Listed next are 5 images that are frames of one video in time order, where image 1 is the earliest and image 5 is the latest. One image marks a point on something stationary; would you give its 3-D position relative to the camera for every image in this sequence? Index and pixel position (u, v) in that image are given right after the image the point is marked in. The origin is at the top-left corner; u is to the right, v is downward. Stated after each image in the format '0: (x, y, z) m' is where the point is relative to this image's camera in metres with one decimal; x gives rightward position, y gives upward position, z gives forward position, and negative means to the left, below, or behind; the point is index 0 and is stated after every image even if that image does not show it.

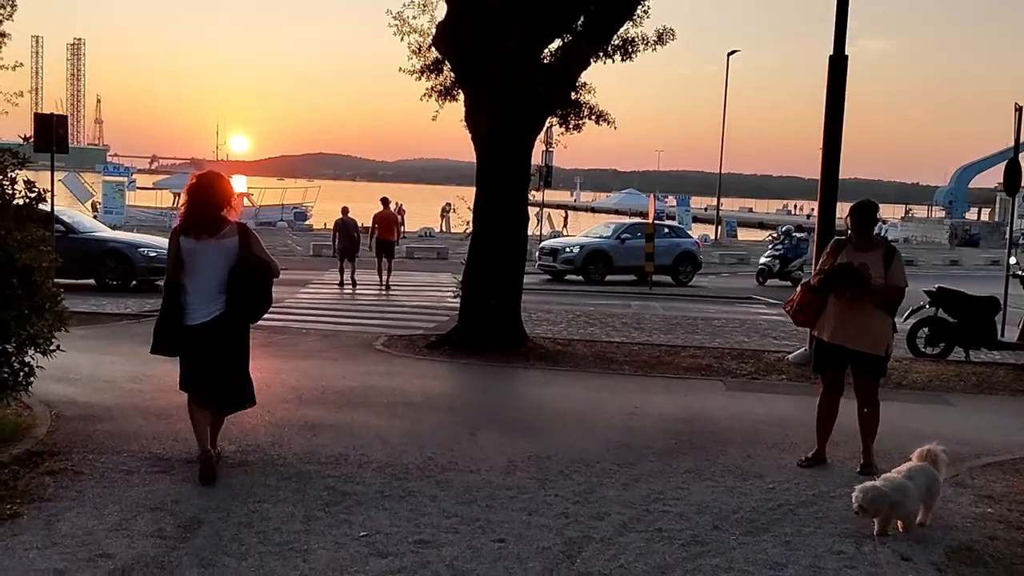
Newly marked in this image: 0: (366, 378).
0: (-1.5, -0.9, +10.4) m
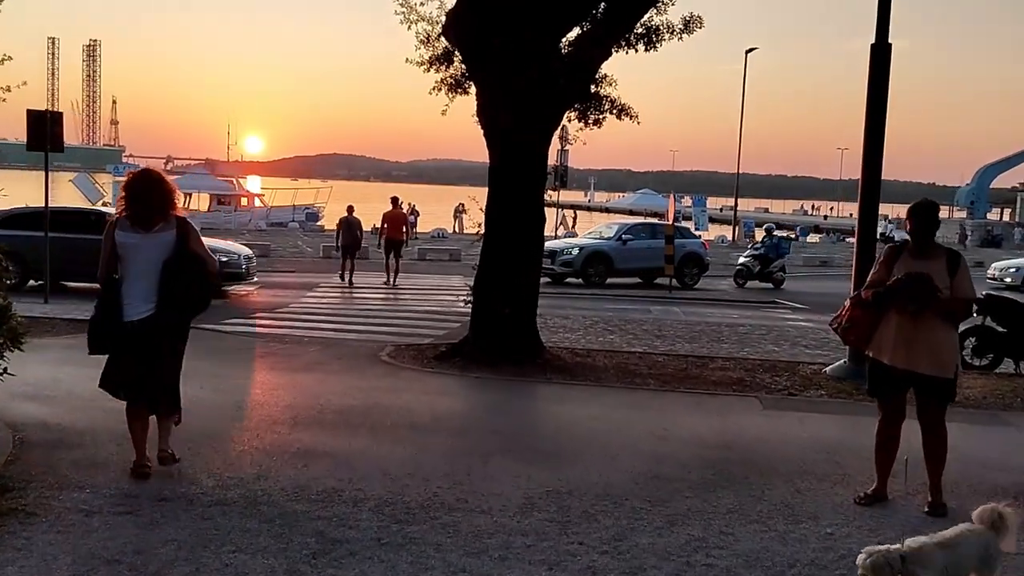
0: (-1.4, -1.0, +9.5) m
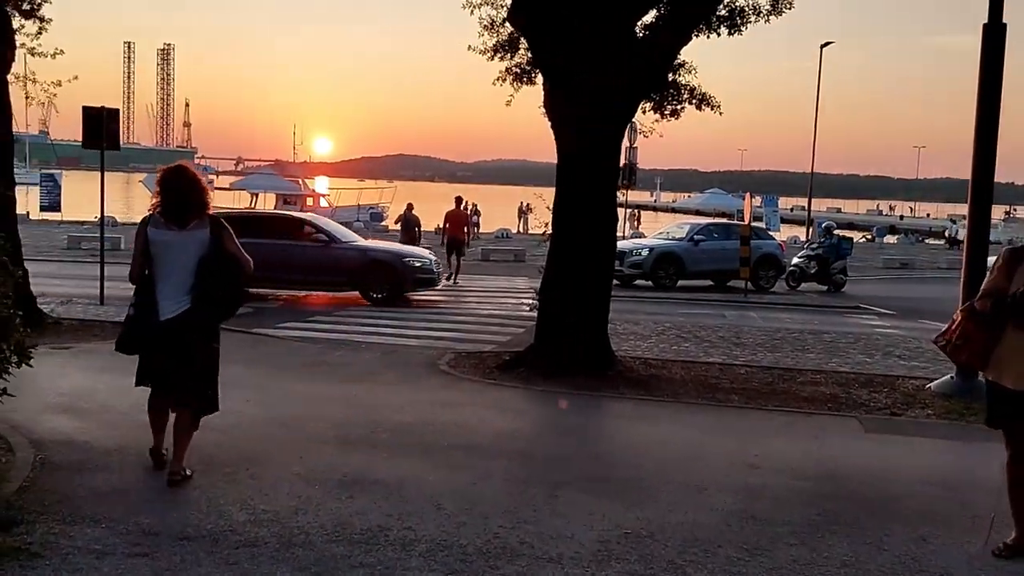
0: (-0.7, -1.1, +8.7) m
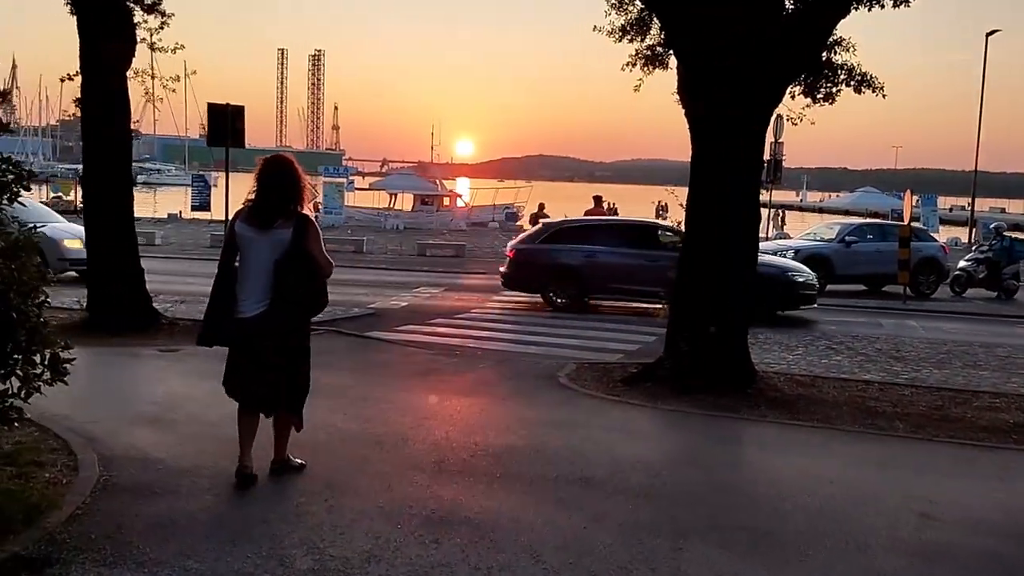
0: (+0.2, -1.1, +7.7) m
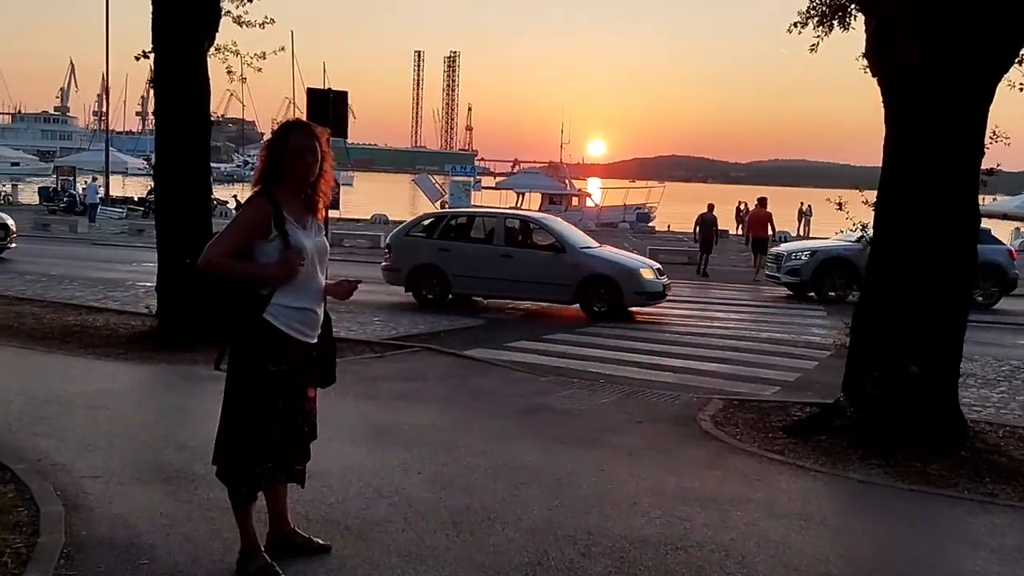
0: (+0.9, -1.2, +5.6) m
